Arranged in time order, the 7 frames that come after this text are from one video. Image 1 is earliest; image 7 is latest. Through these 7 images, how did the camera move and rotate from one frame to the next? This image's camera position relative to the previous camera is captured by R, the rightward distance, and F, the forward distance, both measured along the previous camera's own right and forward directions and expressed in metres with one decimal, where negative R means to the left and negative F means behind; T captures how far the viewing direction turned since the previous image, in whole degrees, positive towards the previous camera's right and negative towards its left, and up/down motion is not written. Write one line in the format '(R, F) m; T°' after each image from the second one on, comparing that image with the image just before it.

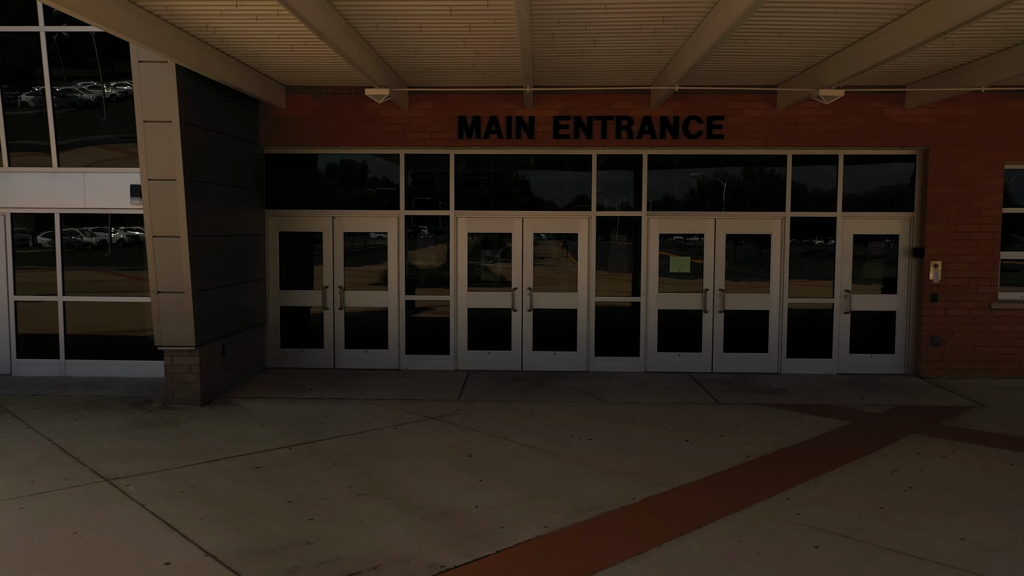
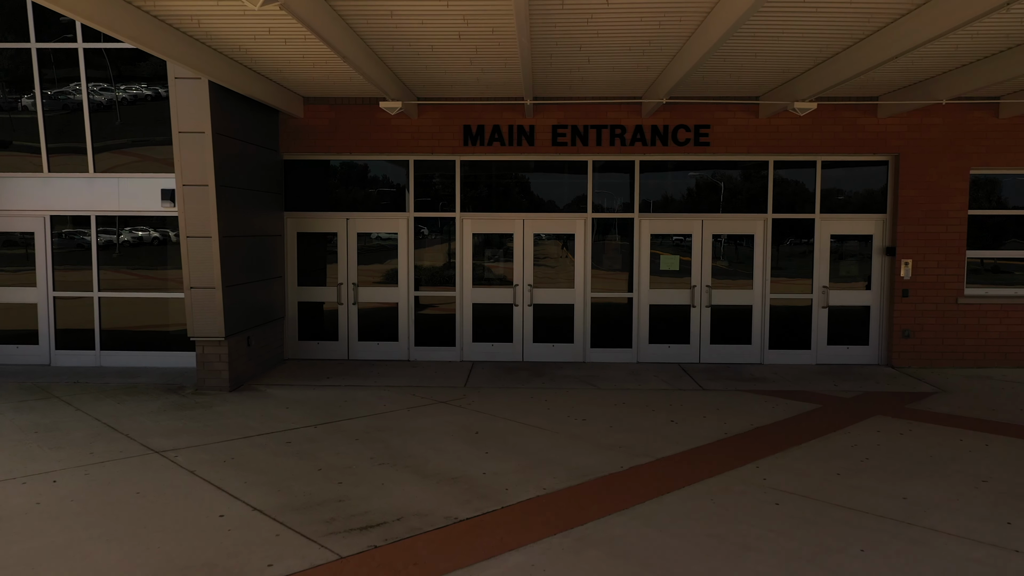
(0.0, -0.8) m; 0°
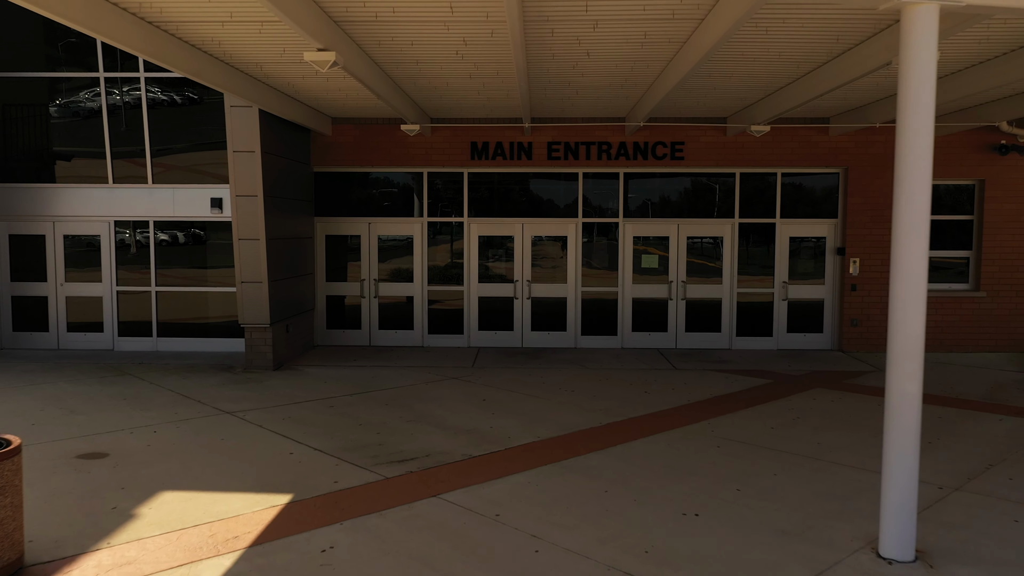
(0.0, -1.6) m; 0°
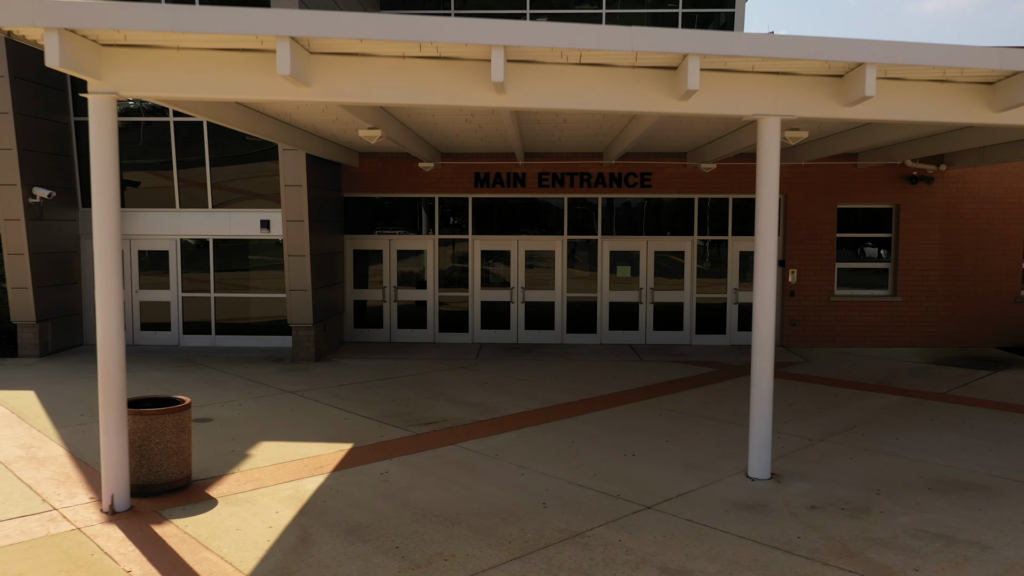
(0.0, -2.4) m; 0°
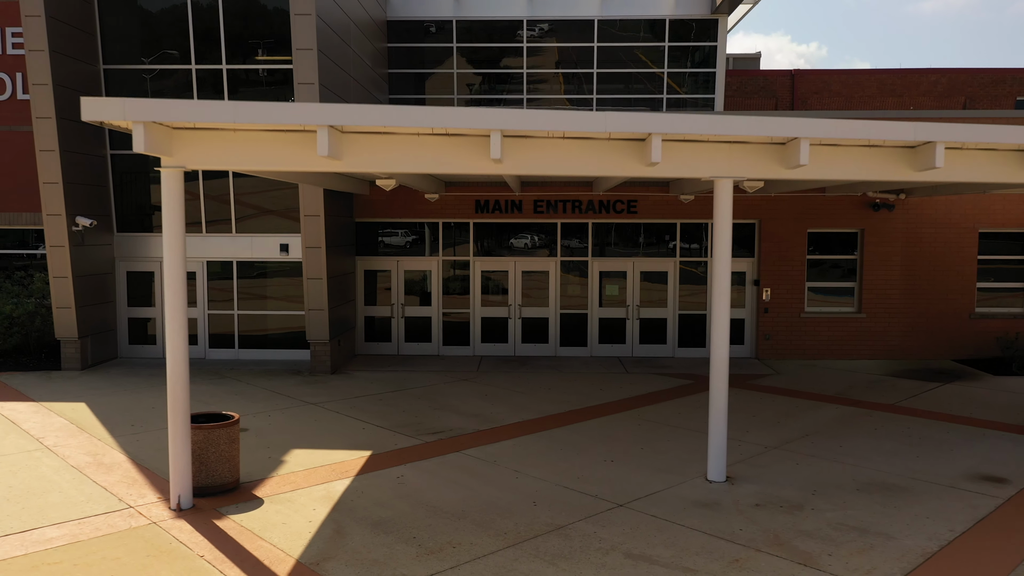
(0.0, -1.3) m; 0°
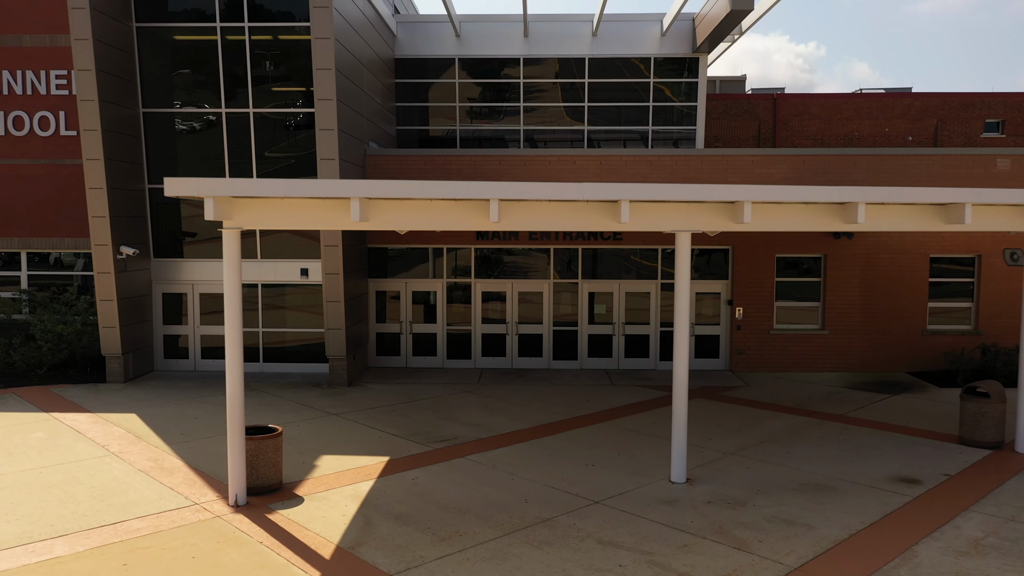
(0.0, -1.7) m; 0°
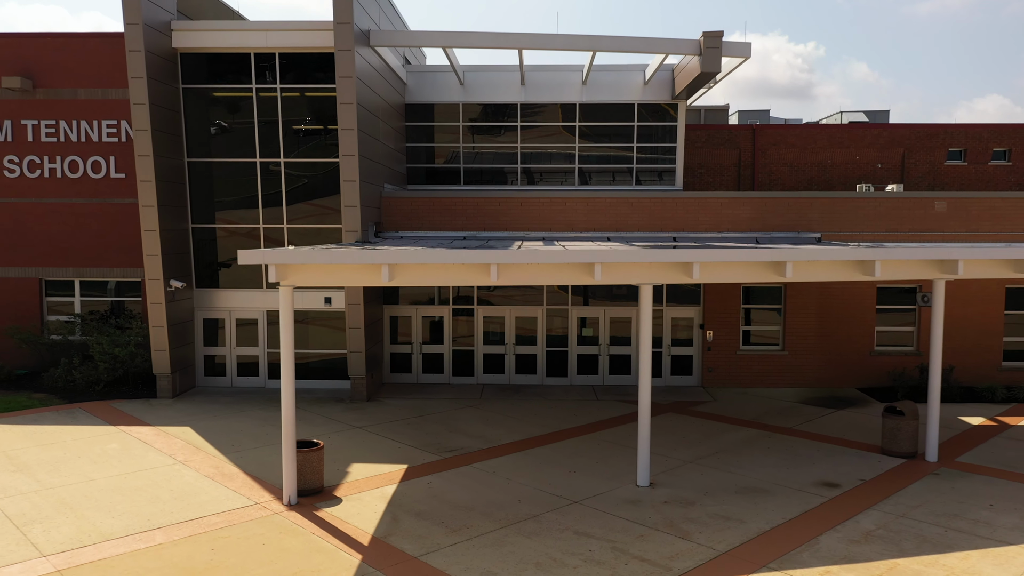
(+0.1, -2.4) m; 0°
